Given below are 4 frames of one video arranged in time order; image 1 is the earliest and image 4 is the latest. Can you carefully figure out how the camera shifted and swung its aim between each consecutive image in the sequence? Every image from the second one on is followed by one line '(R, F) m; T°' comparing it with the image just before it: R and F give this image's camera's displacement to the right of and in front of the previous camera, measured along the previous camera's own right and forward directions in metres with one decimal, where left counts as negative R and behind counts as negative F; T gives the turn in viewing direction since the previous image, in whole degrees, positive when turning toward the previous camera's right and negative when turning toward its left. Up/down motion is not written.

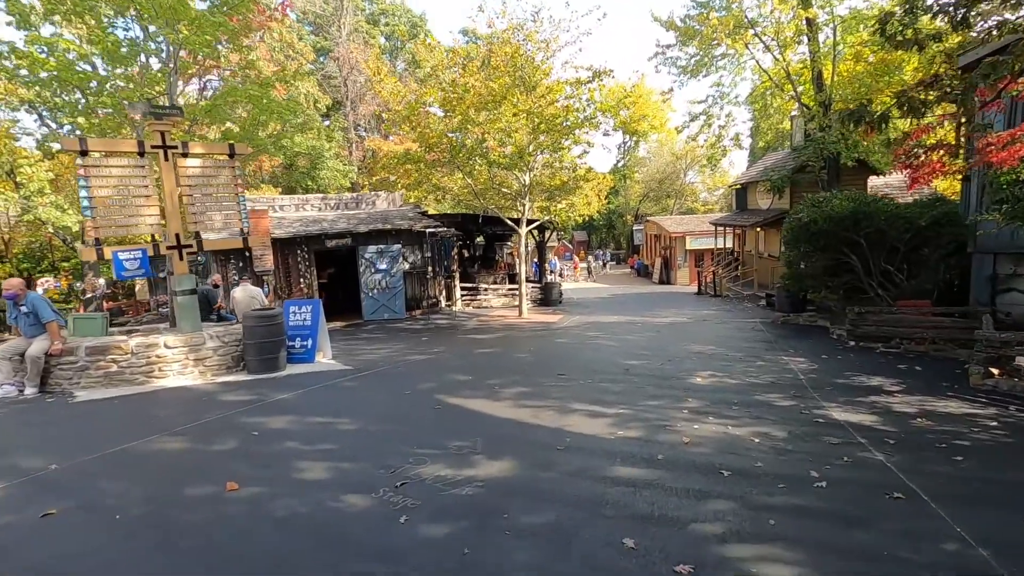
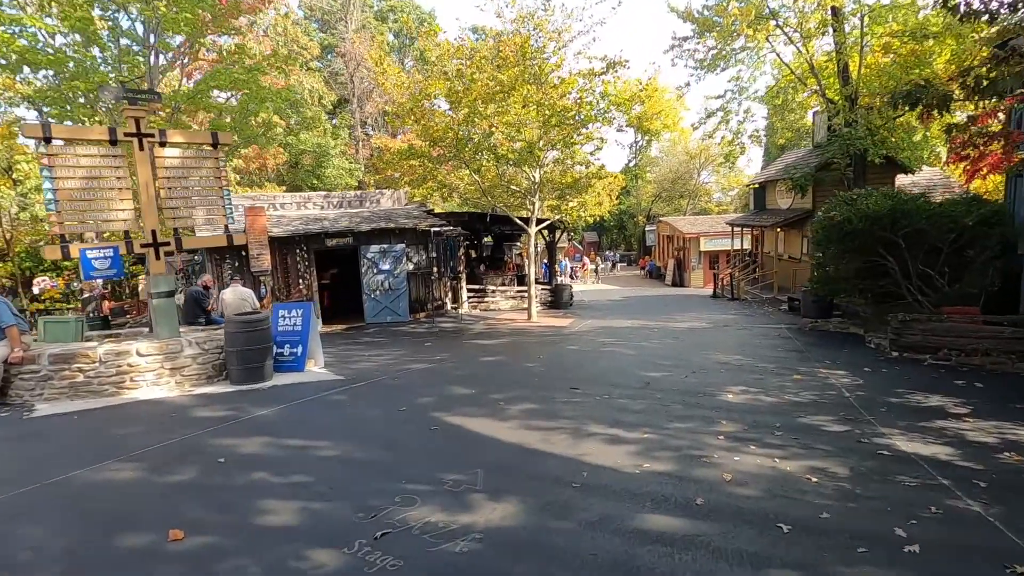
(0.0, +0.9) m; -1°
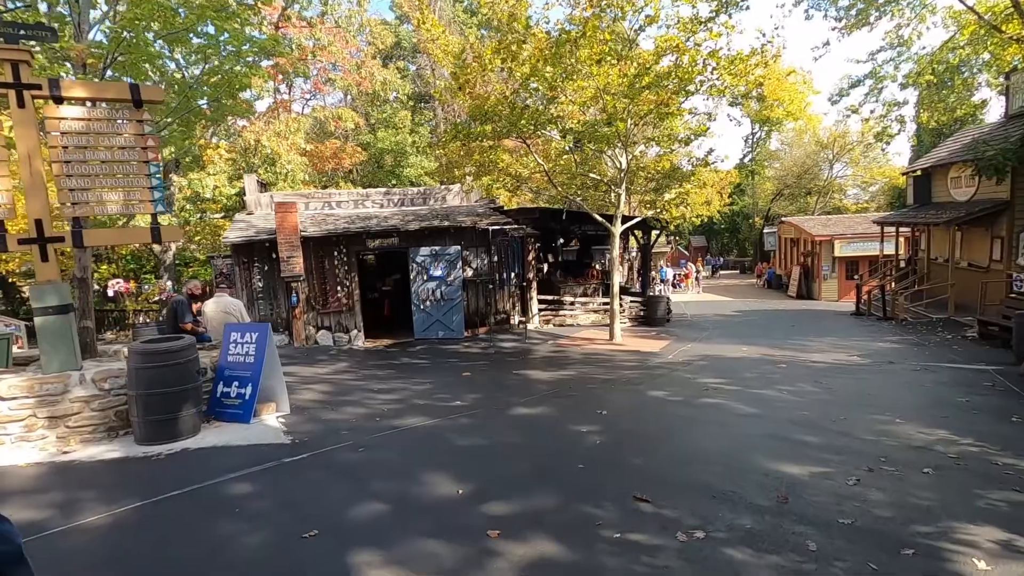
(+0.7, +3.3) m; -11°
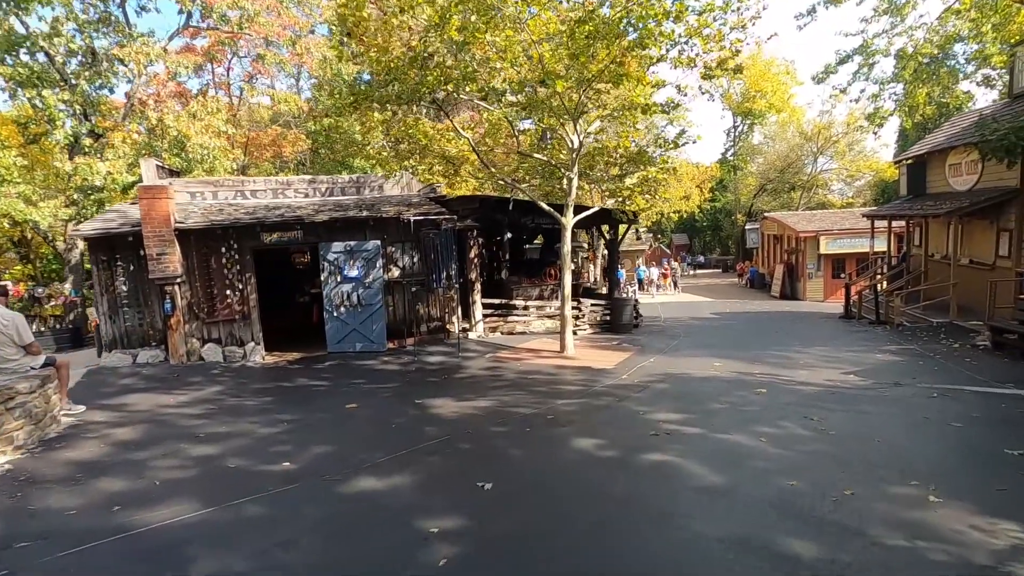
(+1.3, +2.4) m; +1°
